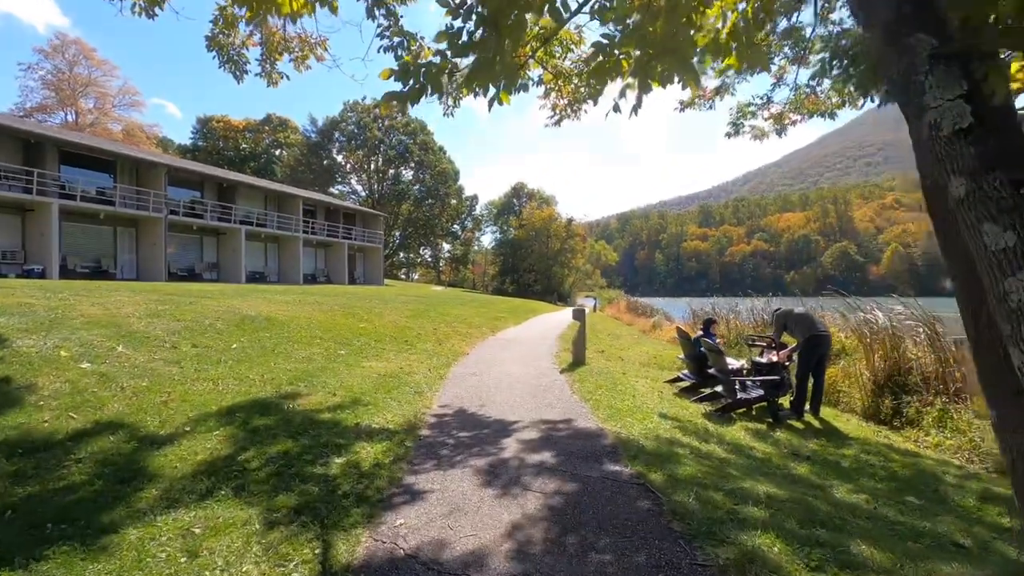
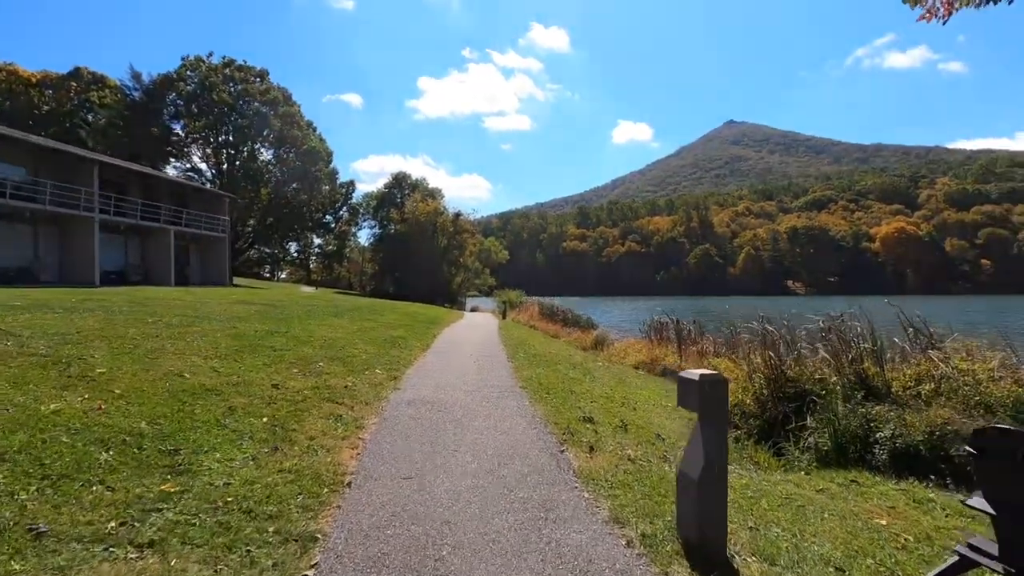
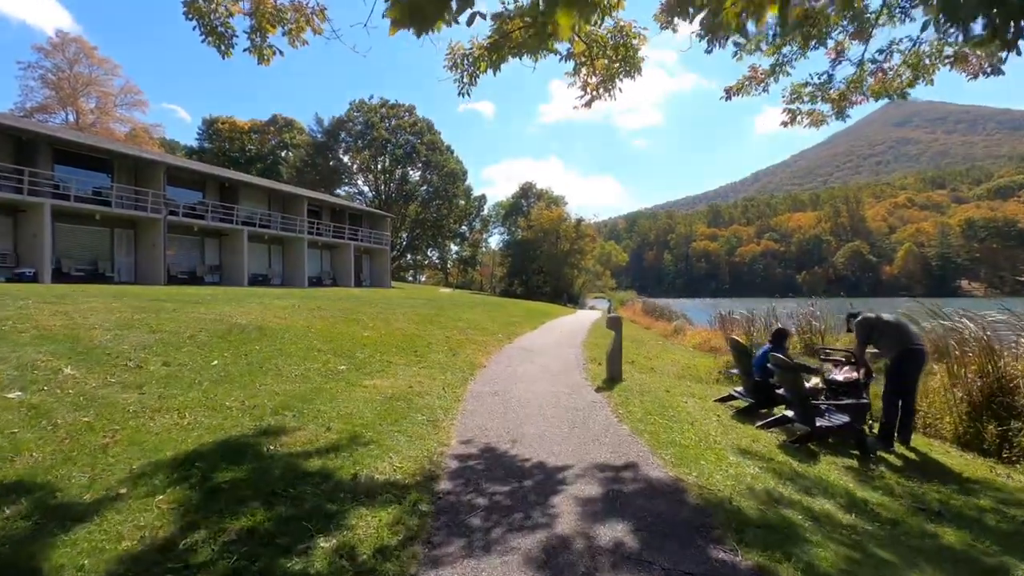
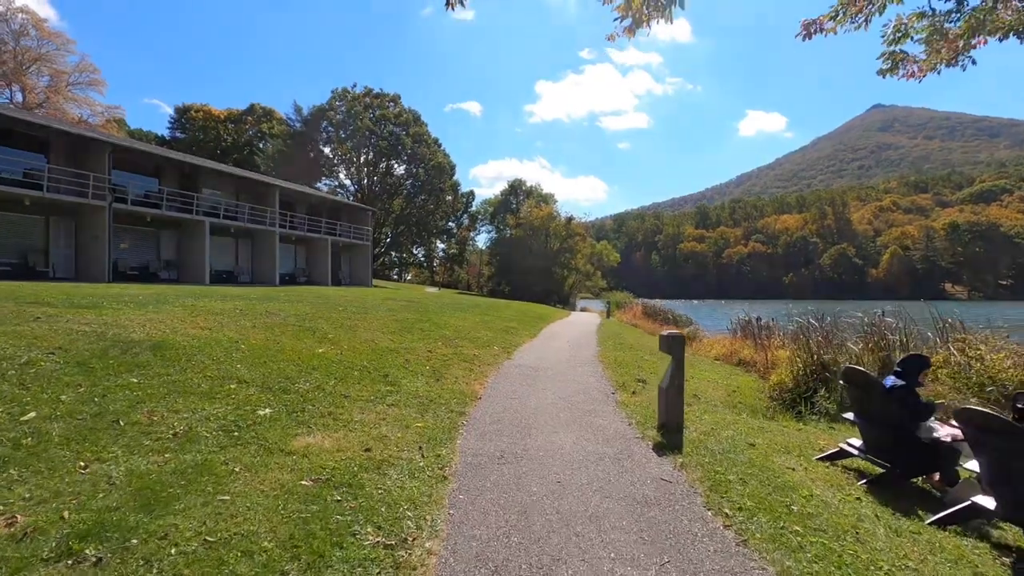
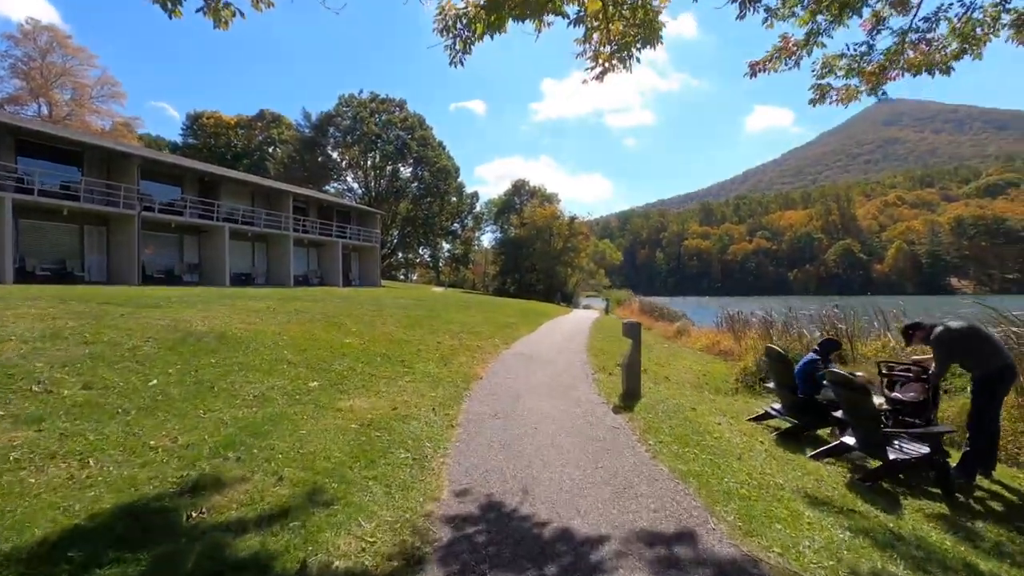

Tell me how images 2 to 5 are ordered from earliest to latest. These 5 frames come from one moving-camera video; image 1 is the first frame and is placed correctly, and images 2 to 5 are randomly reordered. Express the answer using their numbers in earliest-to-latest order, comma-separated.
3, 5, 4, 2
